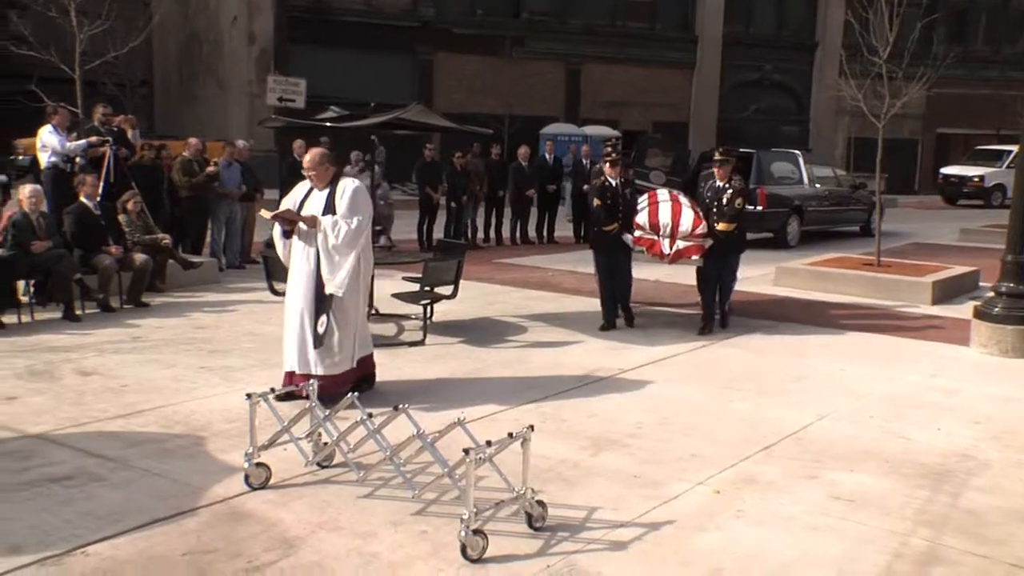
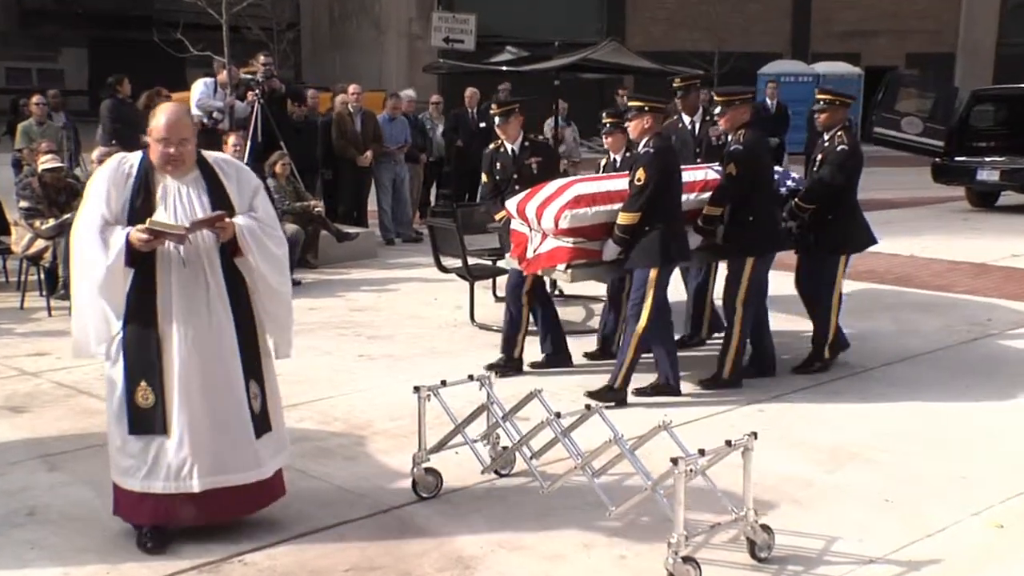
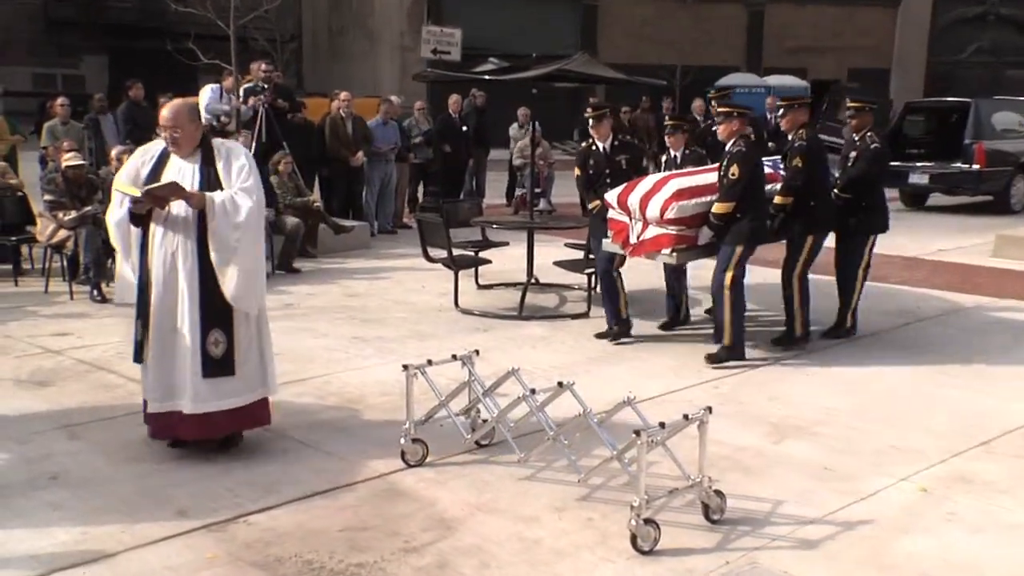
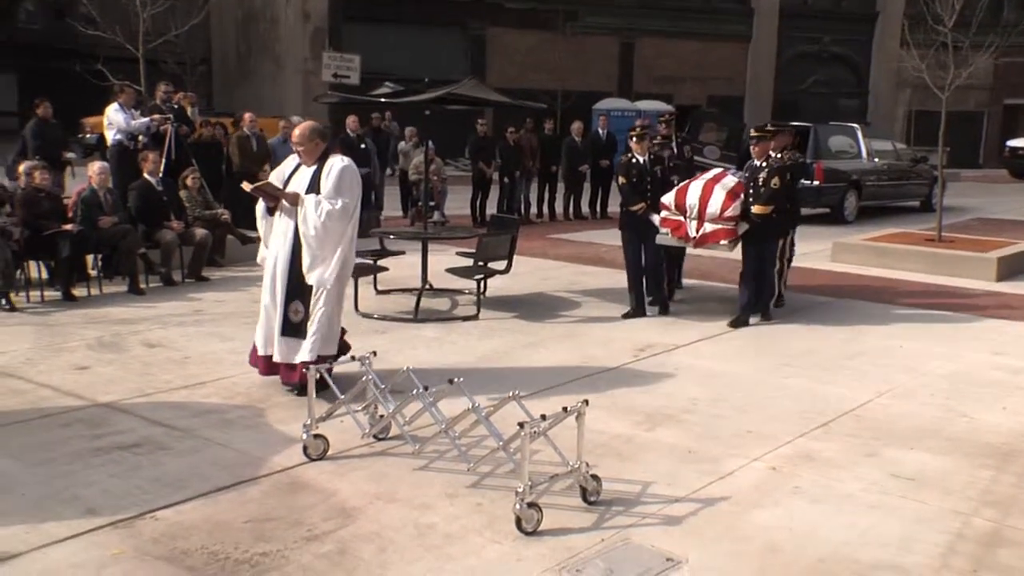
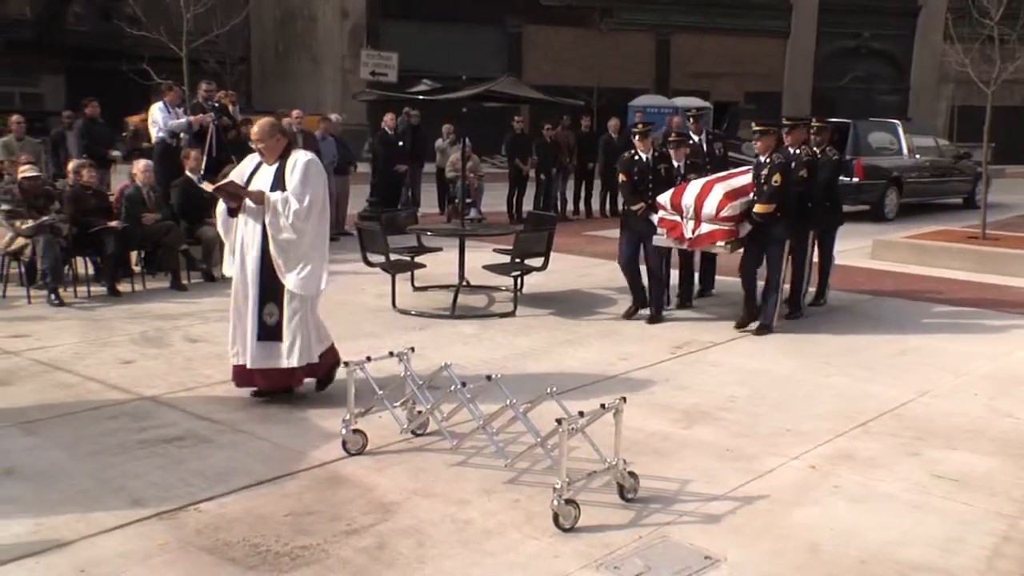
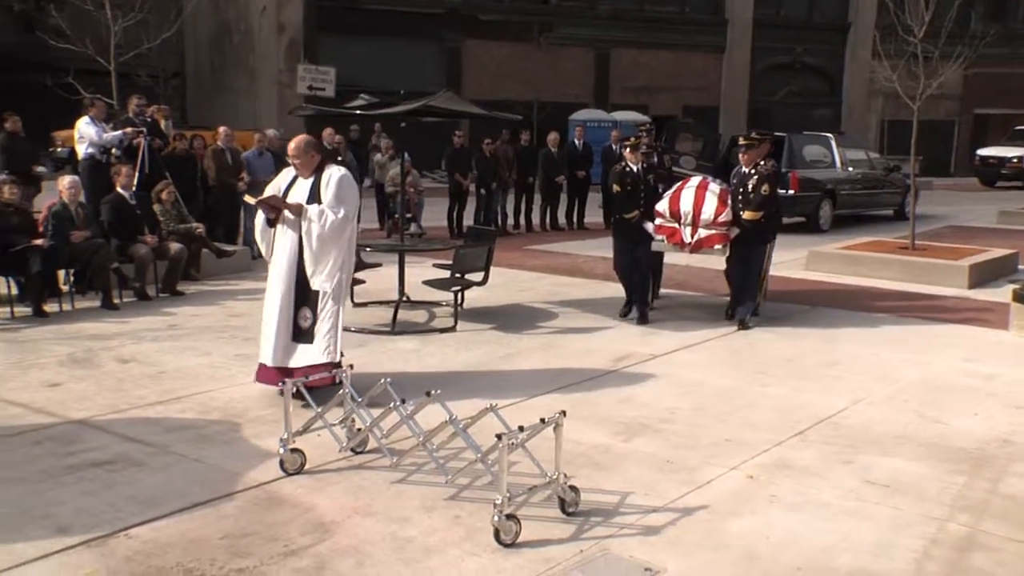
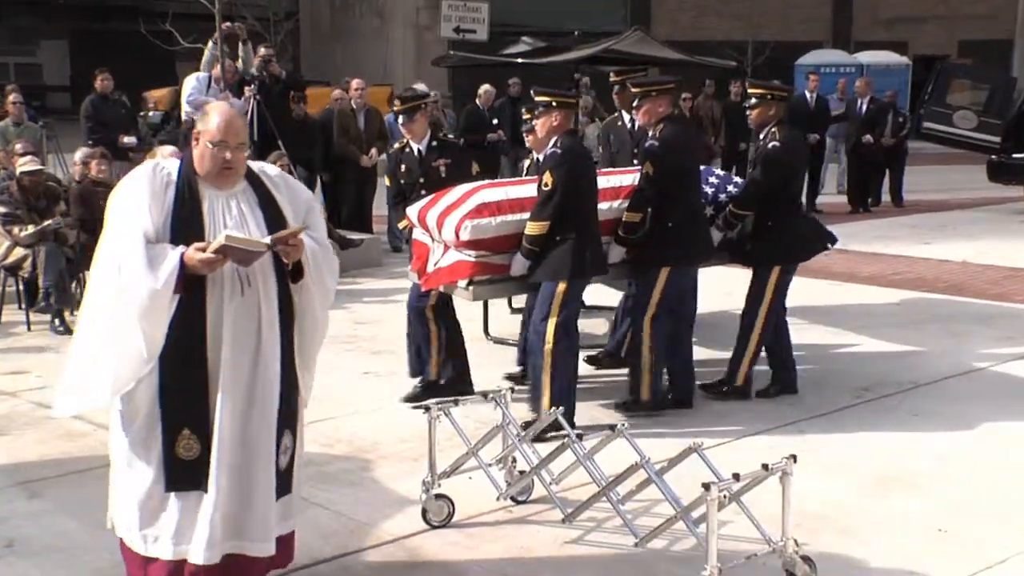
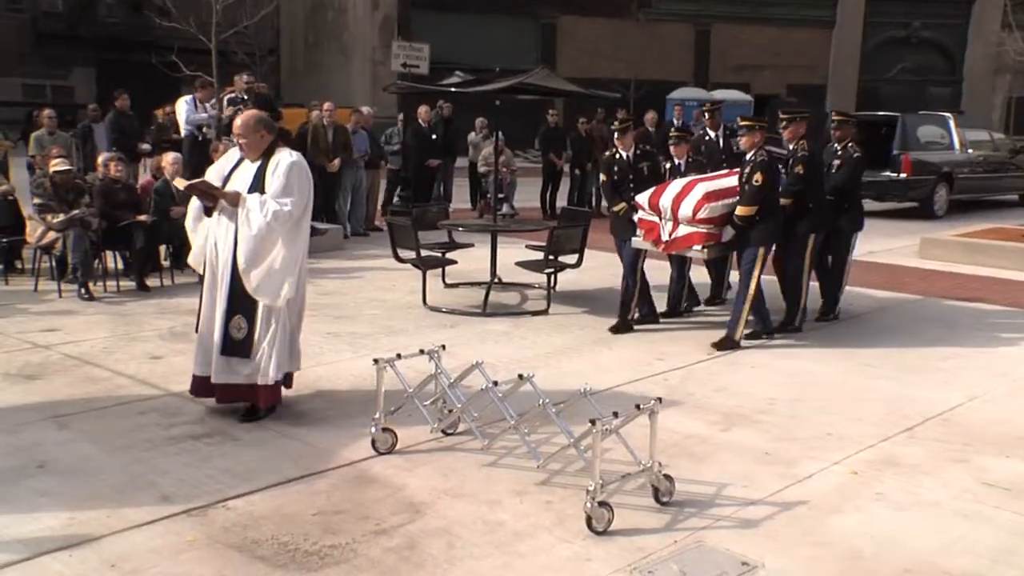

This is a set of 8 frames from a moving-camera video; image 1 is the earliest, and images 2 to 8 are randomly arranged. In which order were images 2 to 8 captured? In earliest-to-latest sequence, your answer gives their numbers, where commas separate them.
6, 4, 5, 8, 3, 2, 7
